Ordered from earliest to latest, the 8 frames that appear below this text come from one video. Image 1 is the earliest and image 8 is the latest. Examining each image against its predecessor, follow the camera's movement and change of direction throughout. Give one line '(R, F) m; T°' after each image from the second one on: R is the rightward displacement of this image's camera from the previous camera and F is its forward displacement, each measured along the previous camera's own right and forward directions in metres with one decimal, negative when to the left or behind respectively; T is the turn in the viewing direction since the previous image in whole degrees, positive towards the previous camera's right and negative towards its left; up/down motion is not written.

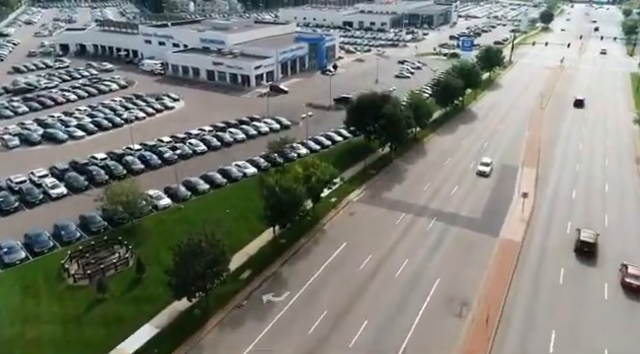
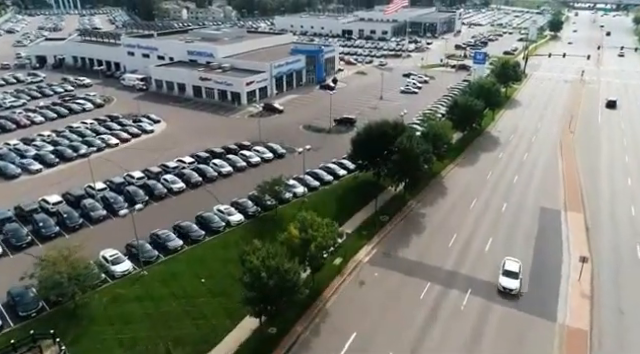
(-0.2, +7.7) m; 0°
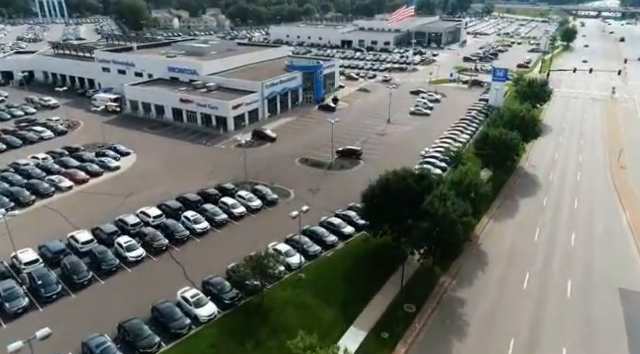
(-0.2, +9.4) m; 0°
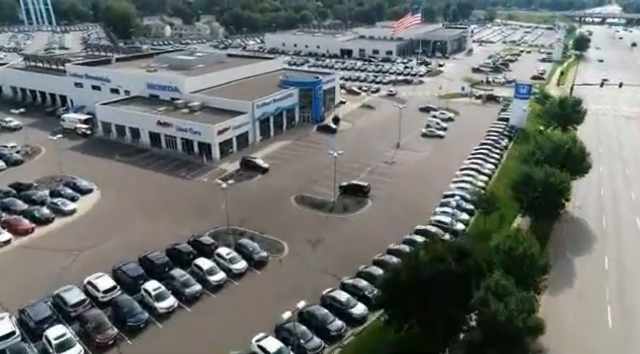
(-0.2, +8.2) m; 0°
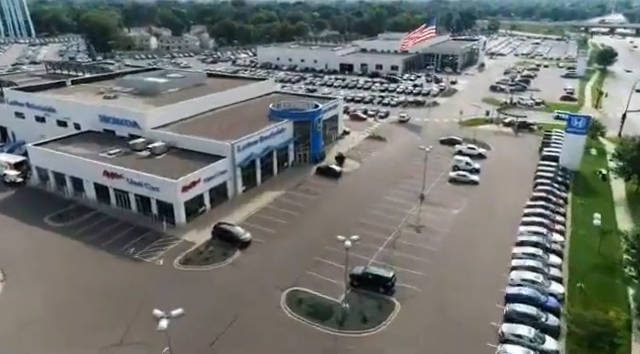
(-0.4, +13.0) m; 0°
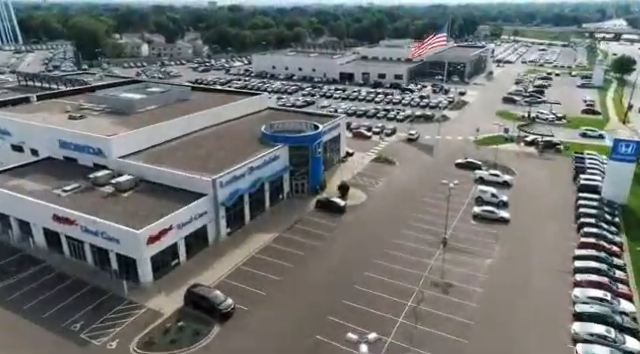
(-0.2, +7.4) m; 0°
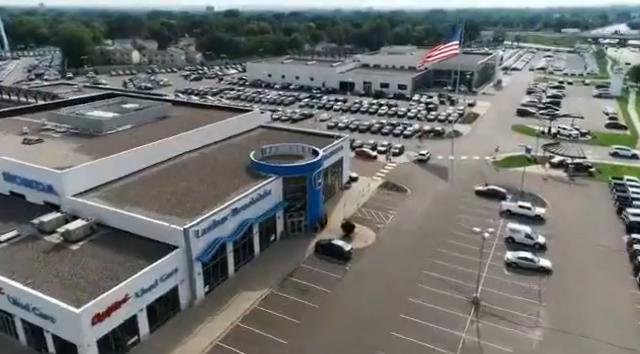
(-0.2, +7.0) m; 0°
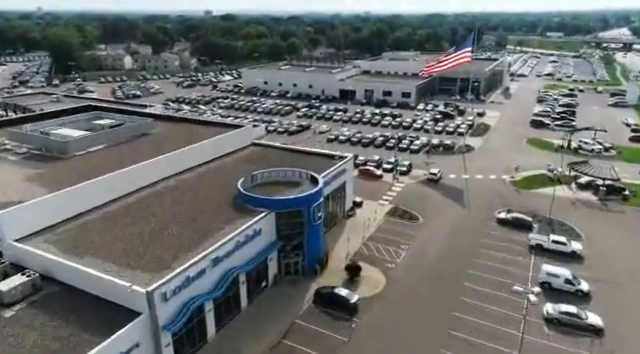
(-0.1, +5.8) m; 0°
